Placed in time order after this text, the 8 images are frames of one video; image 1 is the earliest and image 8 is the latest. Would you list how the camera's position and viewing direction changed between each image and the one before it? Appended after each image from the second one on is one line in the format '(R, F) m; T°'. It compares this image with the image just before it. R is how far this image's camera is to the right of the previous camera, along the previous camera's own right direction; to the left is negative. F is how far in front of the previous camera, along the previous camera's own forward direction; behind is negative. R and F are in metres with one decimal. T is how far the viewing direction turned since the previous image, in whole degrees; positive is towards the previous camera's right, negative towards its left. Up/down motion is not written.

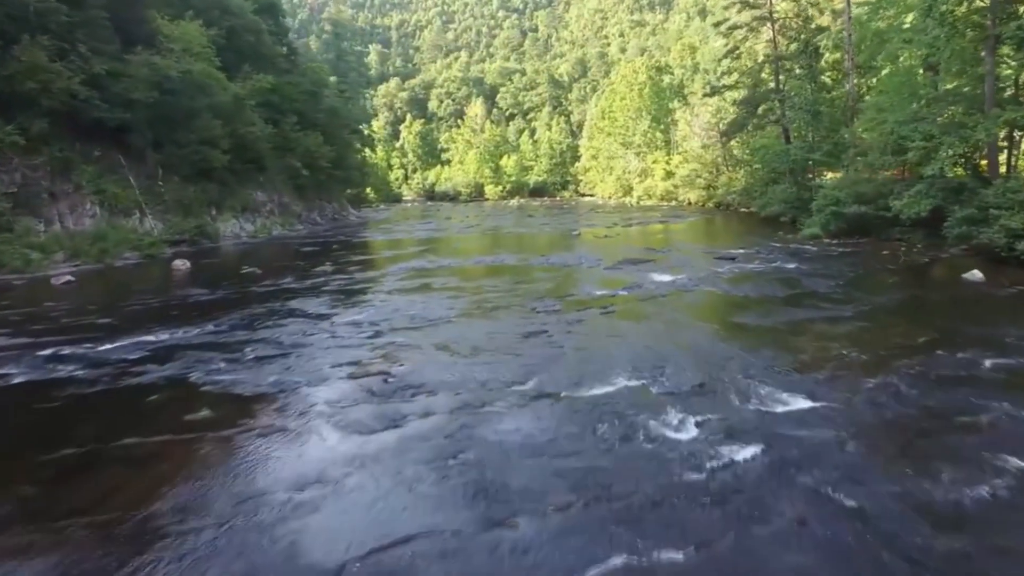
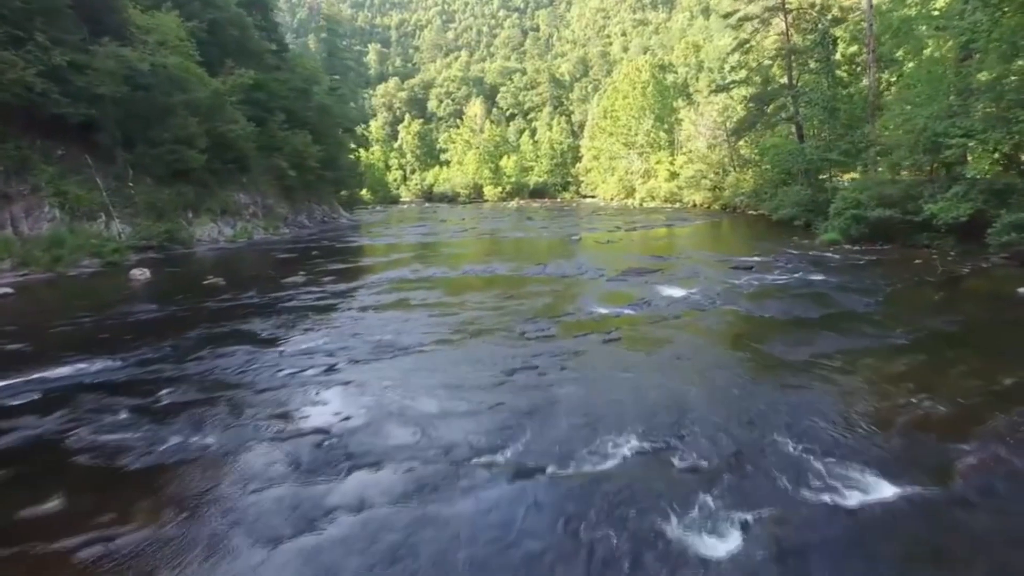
(+0.1, +1.7) m; 0°
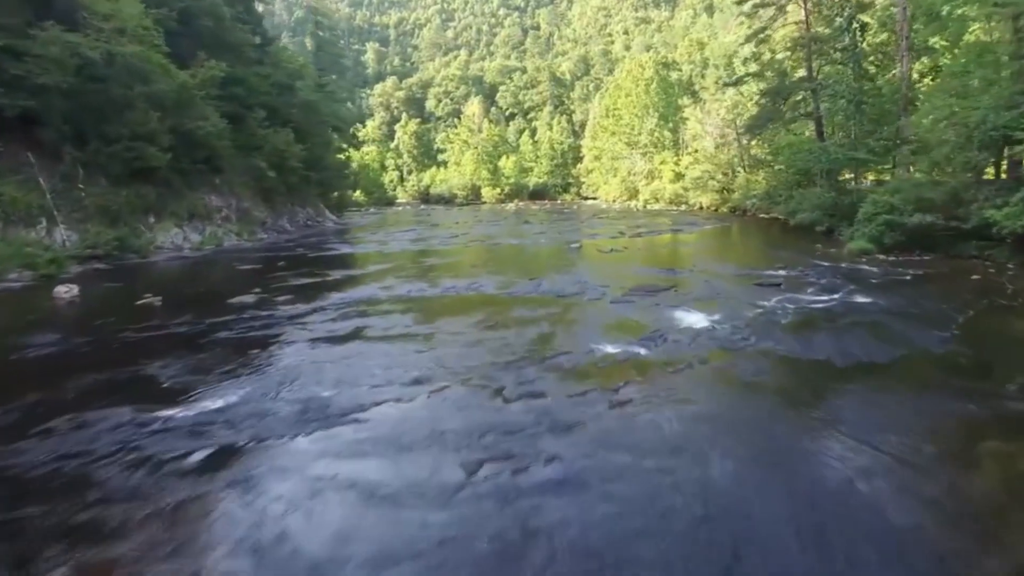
(+0.2, +2.4) m; 0°
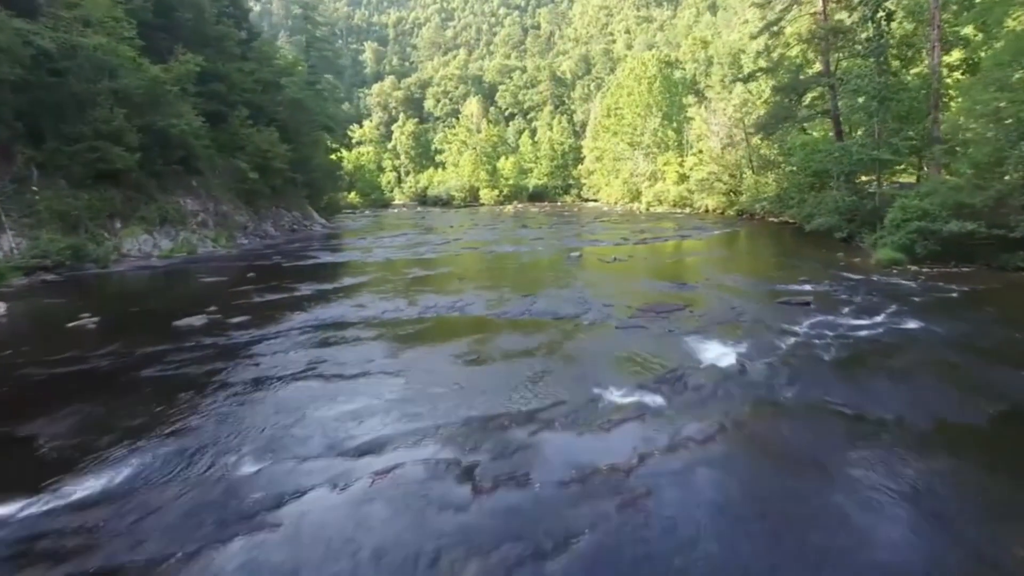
(+0.1, +1.8) m; 0°
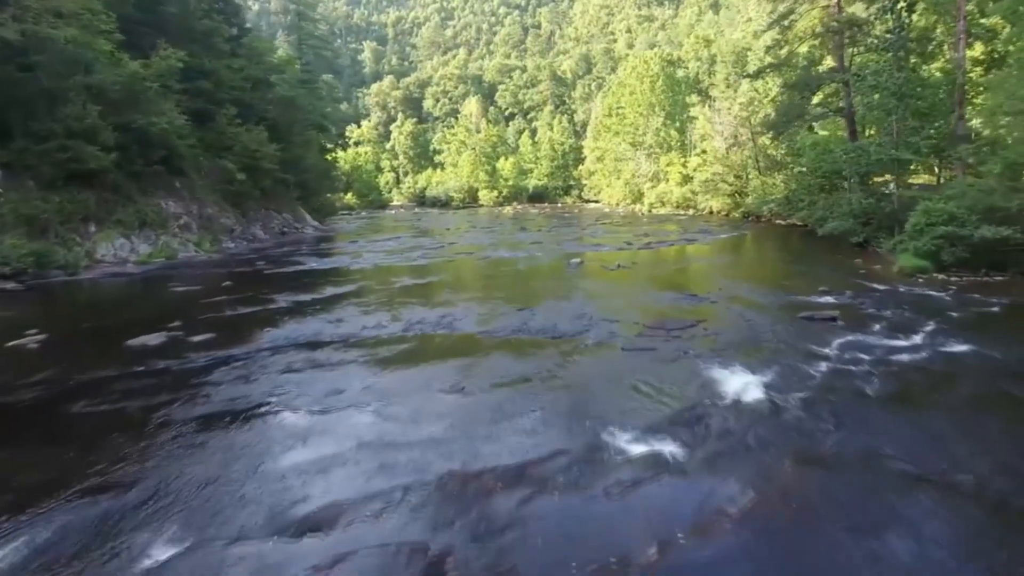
(+0.1, +1.2) m; 0°
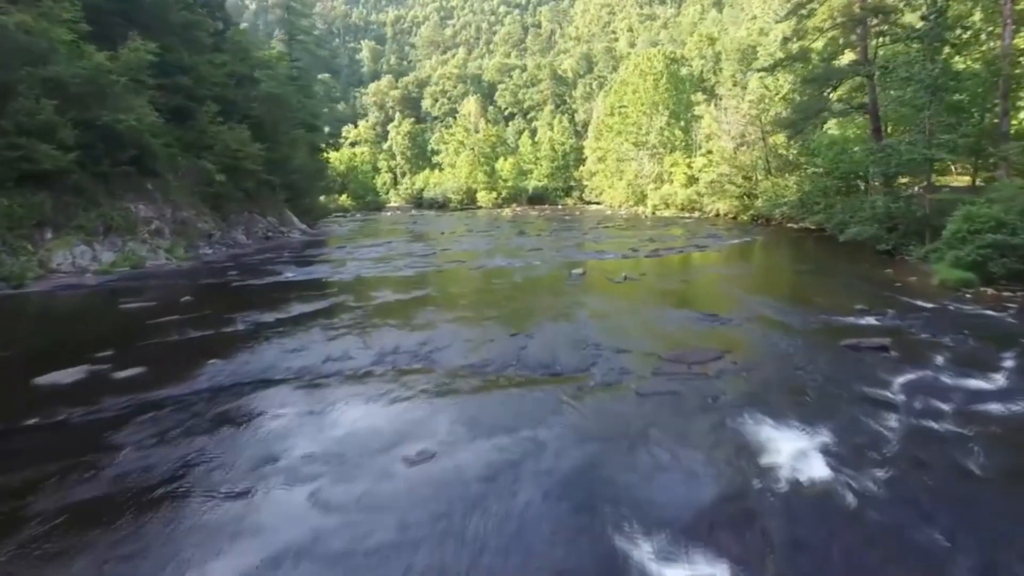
(+0.1, +1.8) m; 0°
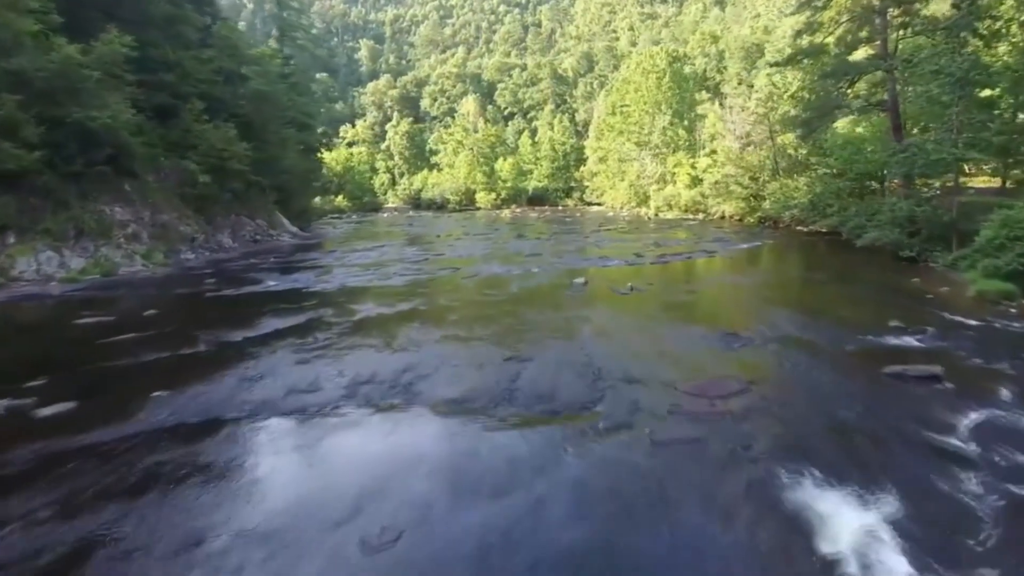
(+0.1, +1.3) m; 0°
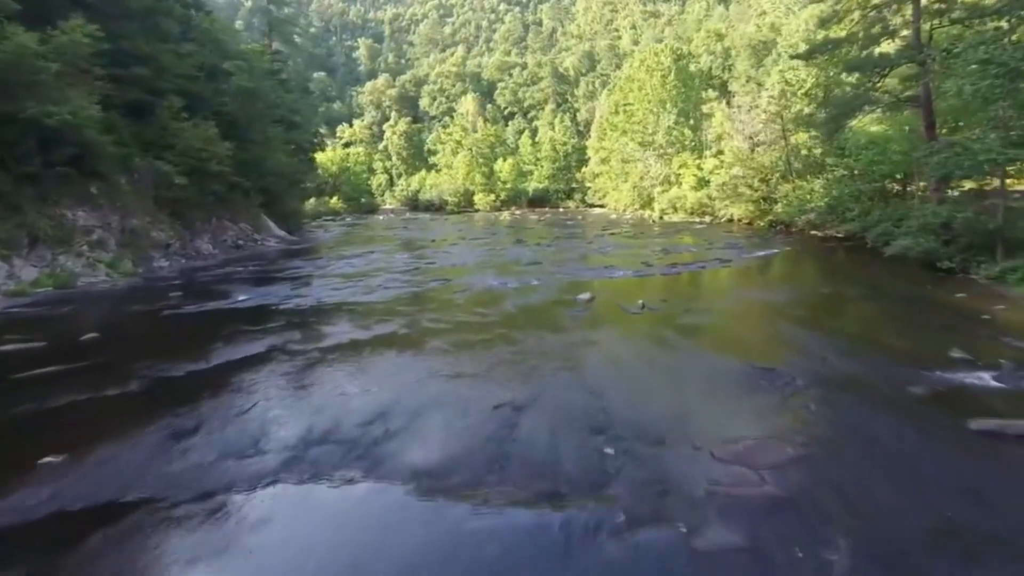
(+0.1, +1.8) m; 0°
